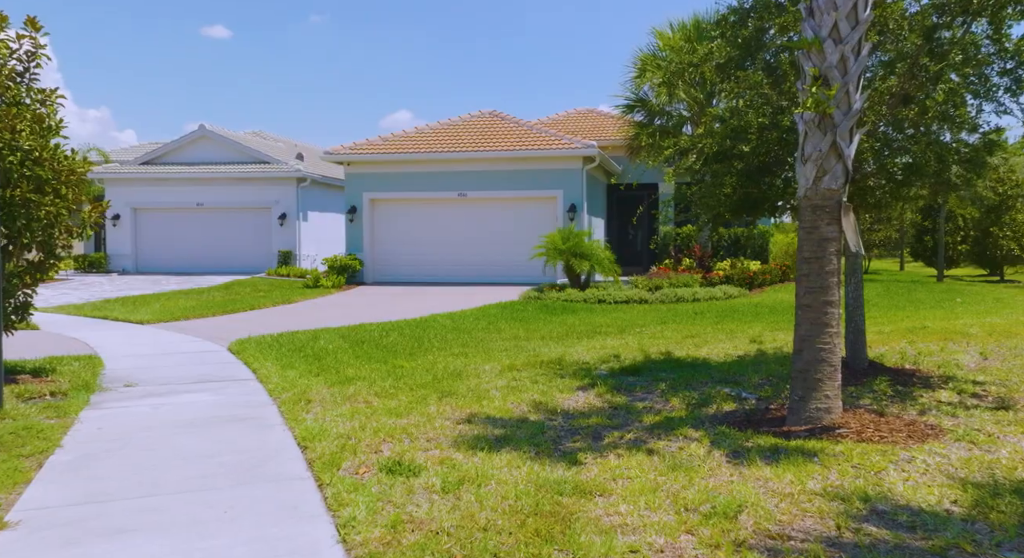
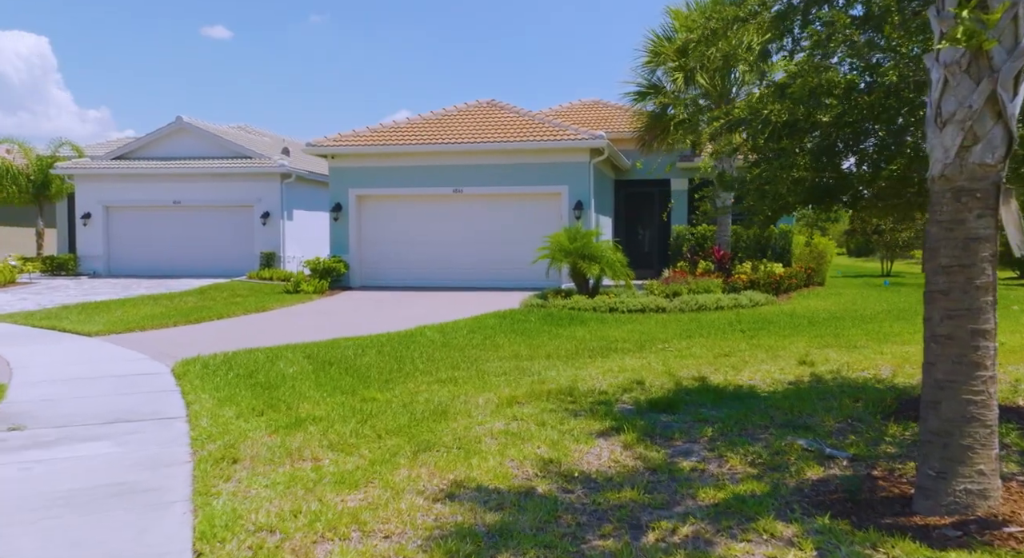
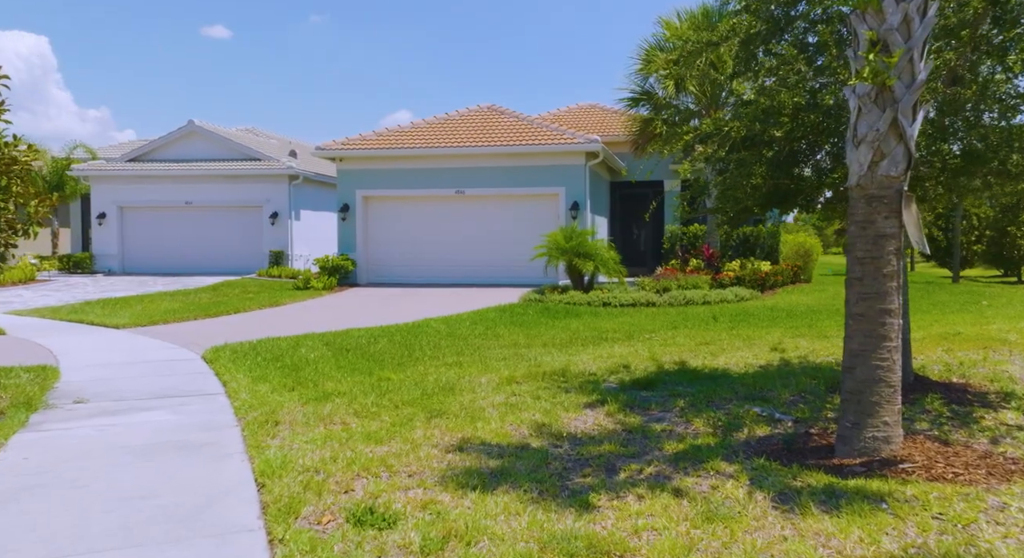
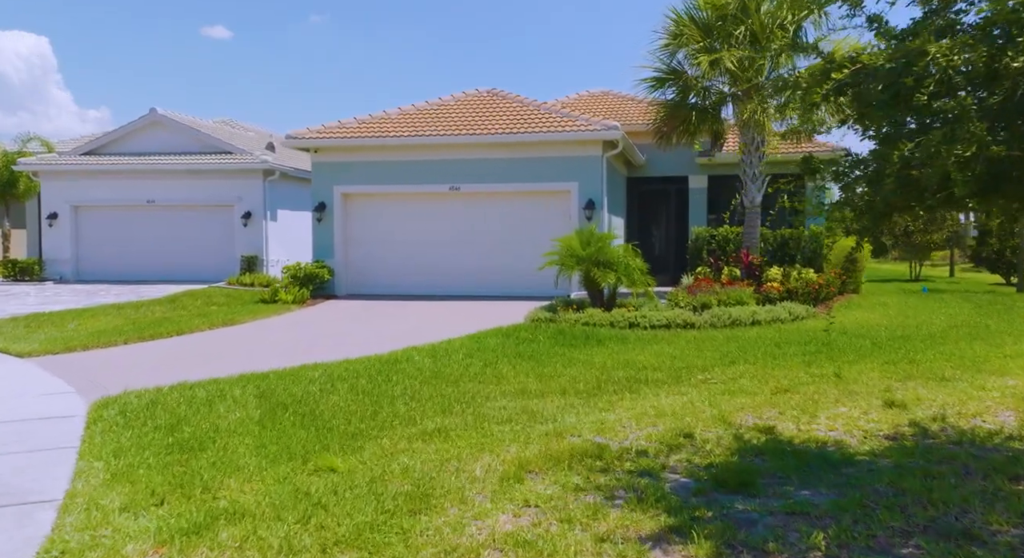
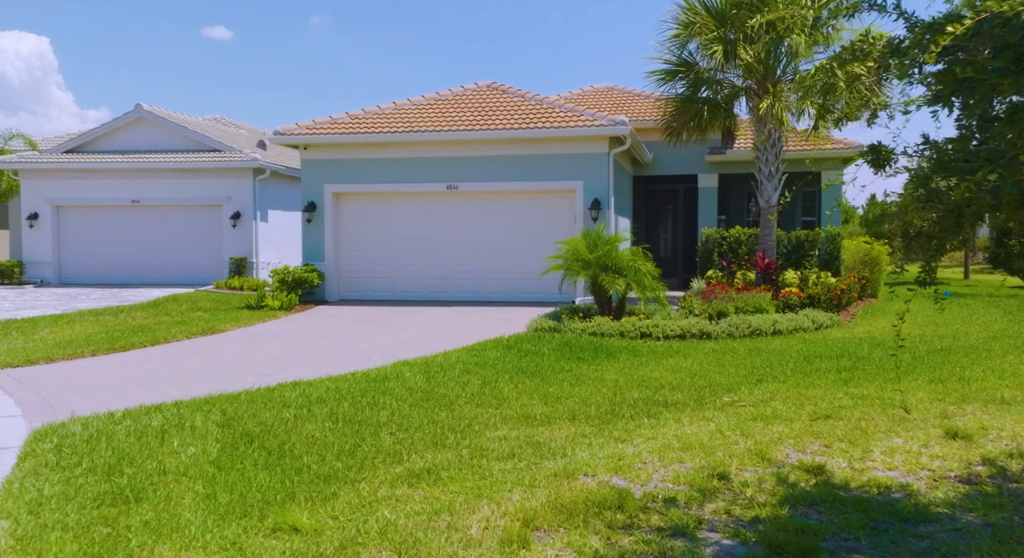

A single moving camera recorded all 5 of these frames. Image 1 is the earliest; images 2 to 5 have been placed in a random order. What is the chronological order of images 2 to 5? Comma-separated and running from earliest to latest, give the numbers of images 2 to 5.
3, 2, 4, 5
